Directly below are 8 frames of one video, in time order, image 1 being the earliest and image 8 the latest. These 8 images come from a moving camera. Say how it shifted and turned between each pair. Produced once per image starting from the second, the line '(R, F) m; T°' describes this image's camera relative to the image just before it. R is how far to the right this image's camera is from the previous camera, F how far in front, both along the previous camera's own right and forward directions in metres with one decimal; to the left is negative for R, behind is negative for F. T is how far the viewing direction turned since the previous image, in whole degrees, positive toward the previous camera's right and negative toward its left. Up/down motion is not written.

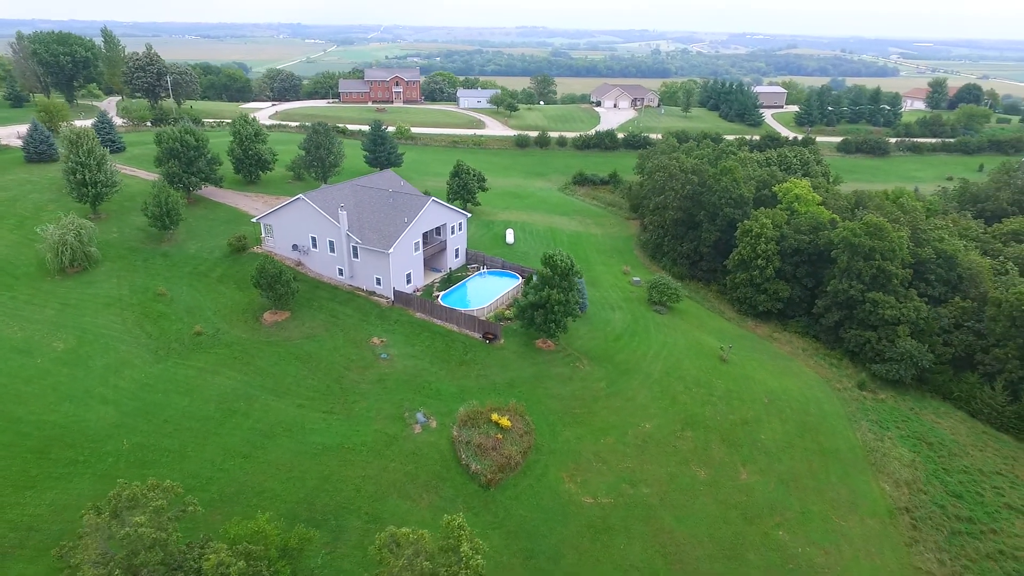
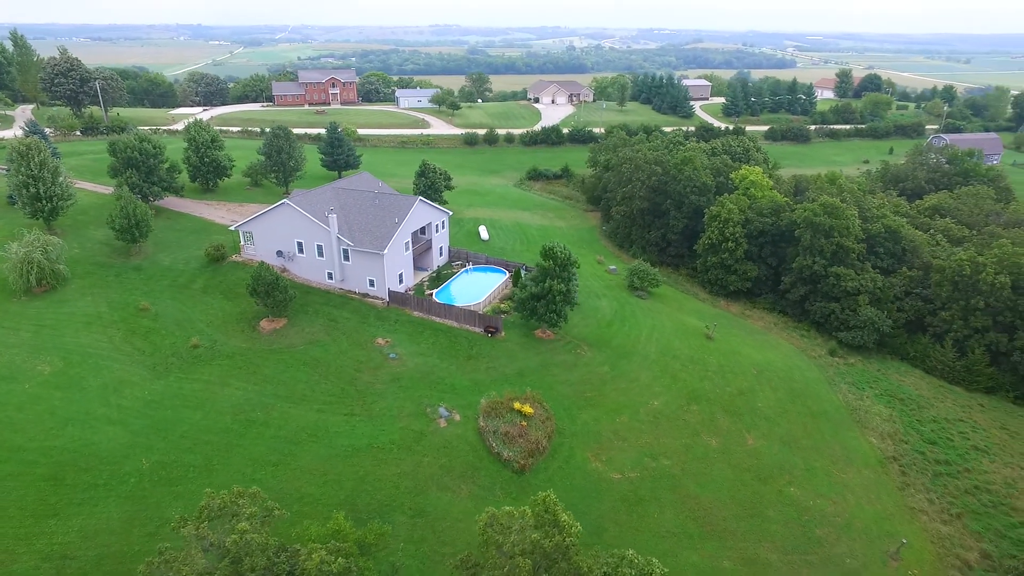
(-4.0, -0.7) m; +7°
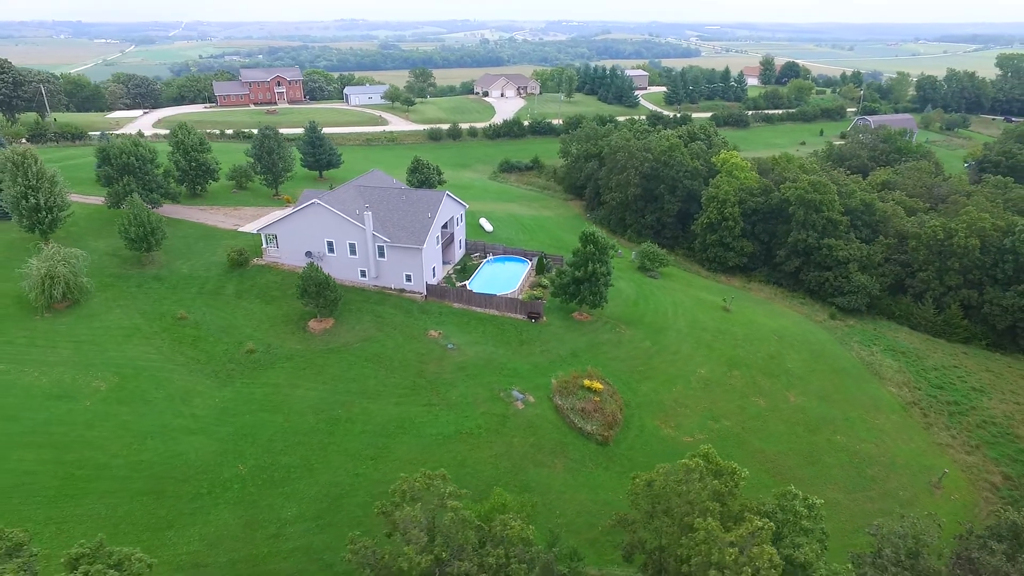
(-6.7, -0.9) m; +7°
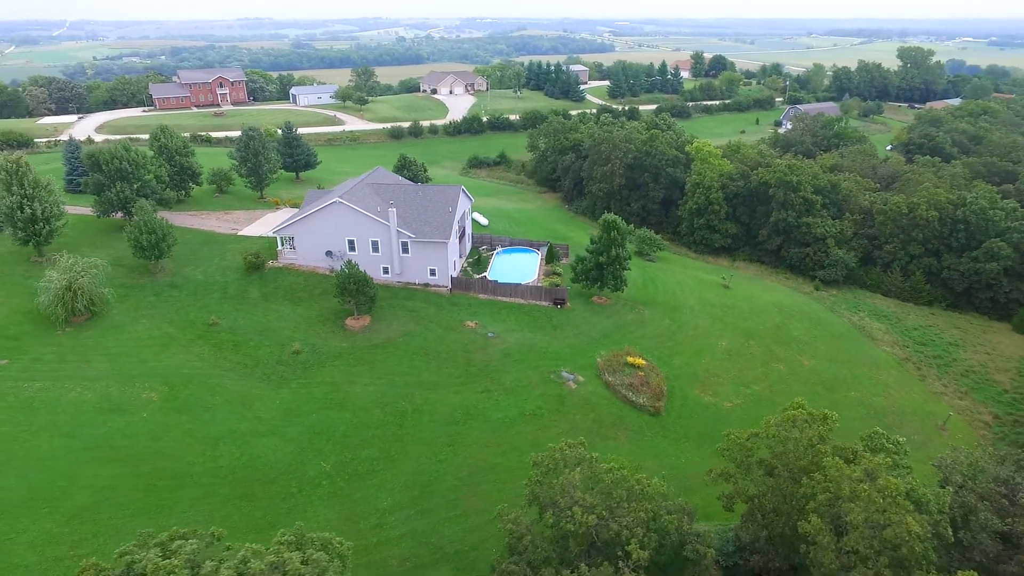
(-5.9, -0.9) m; +7°
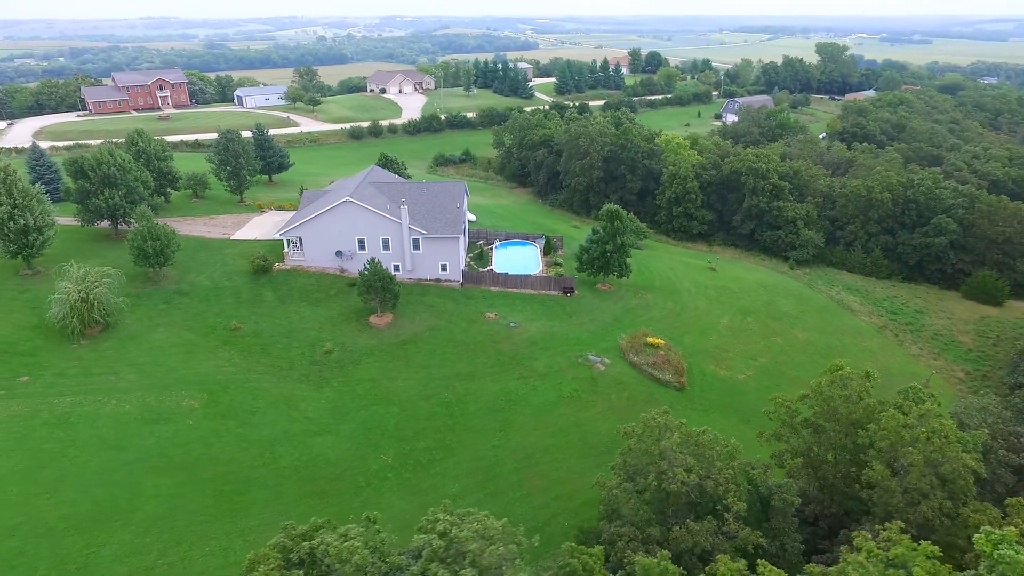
(-4.8, -0.8) m; +6°
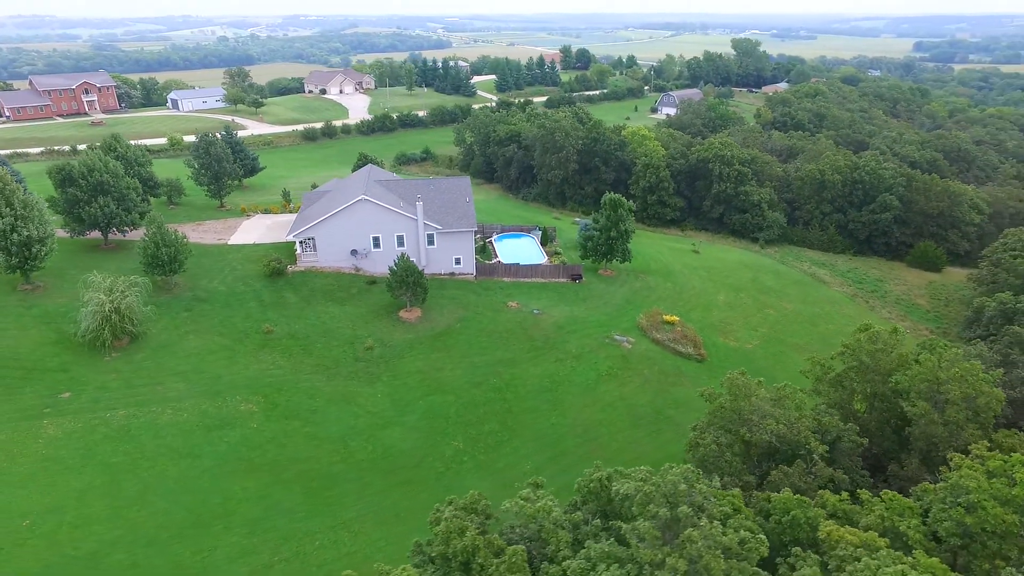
(-5.8, -0.9) m; +7°
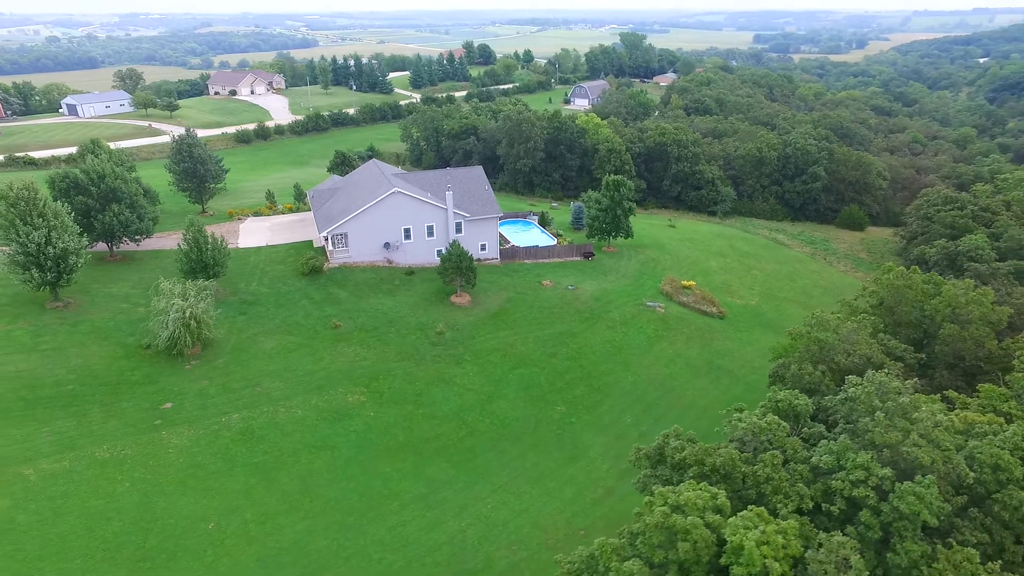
(-9.2, -1.1) m; +10°
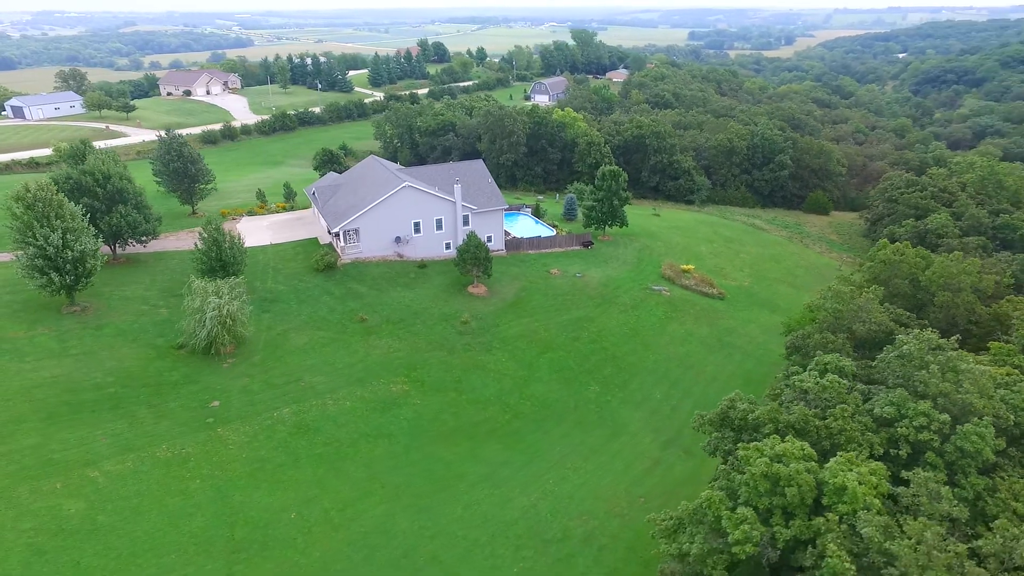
(-3.9, -0.7) m; +5°
